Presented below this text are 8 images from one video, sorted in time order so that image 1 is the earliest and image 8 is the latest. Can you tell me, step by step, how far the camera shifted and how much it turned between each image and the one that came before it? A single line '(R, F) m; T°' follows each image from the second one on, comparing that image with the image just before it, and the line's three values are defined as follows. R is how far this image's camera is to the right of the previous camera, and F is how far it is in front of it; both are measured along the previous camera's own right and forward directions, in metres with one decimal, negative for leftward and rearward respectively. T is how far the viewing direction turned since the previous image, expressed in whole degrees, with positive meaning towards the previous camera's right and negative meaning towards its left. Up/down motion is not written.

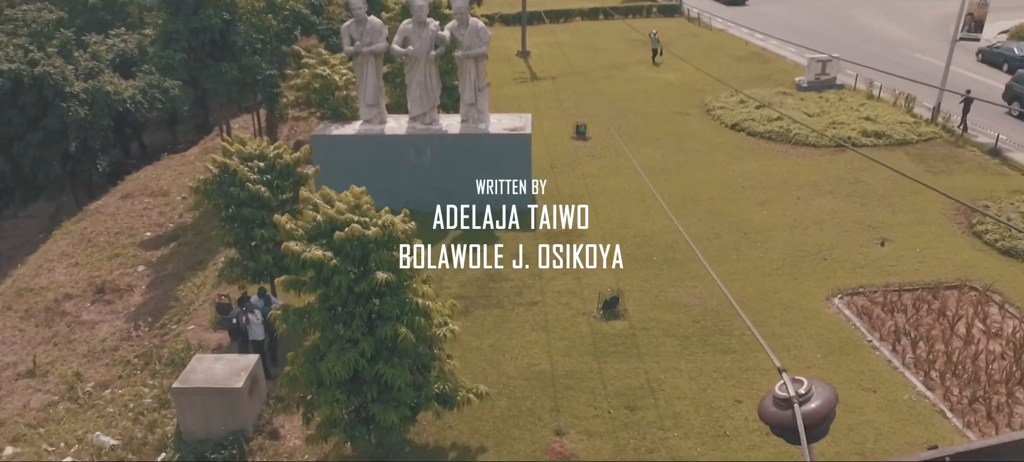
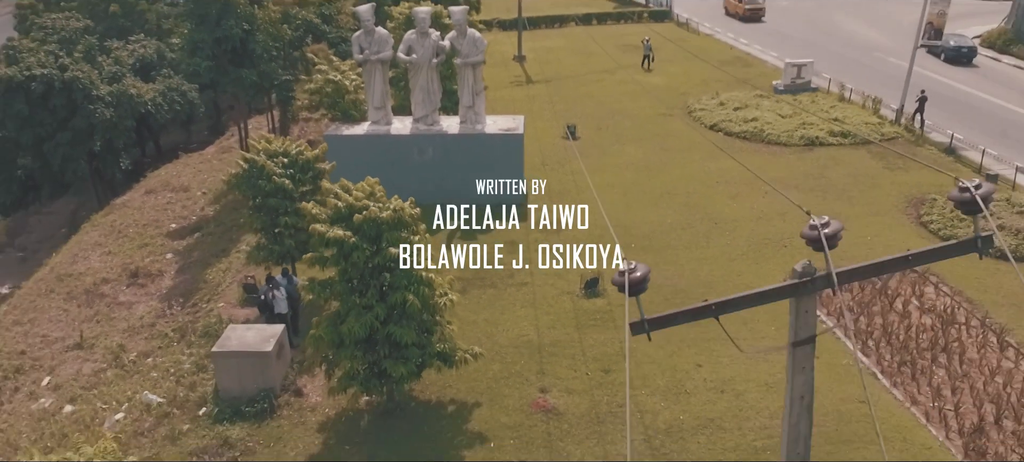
(+0.2, -1.8) m; 0°
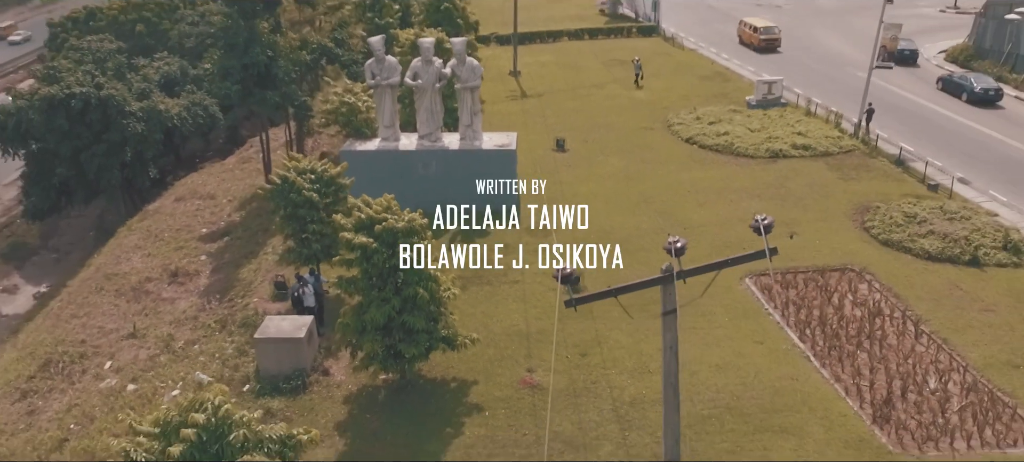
(+0.2, -2.6) m; 0°
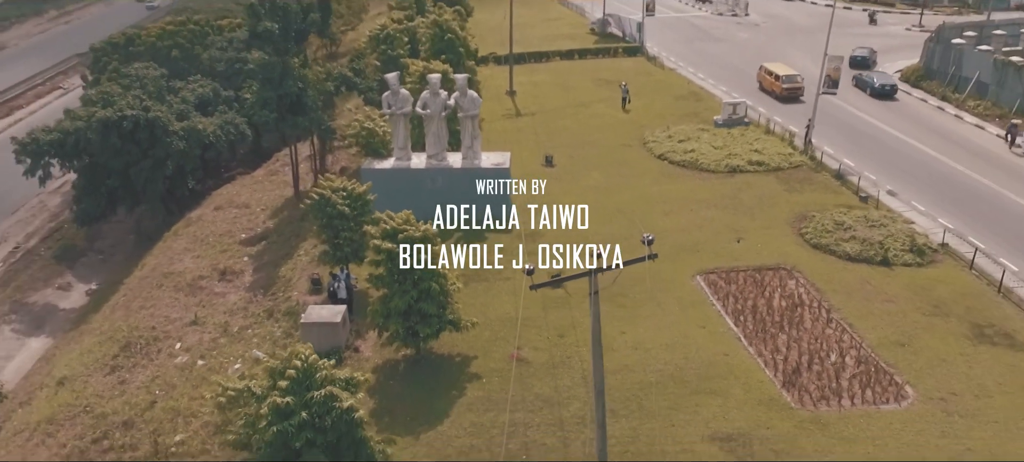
(+0.2, -4.1) m; 0°
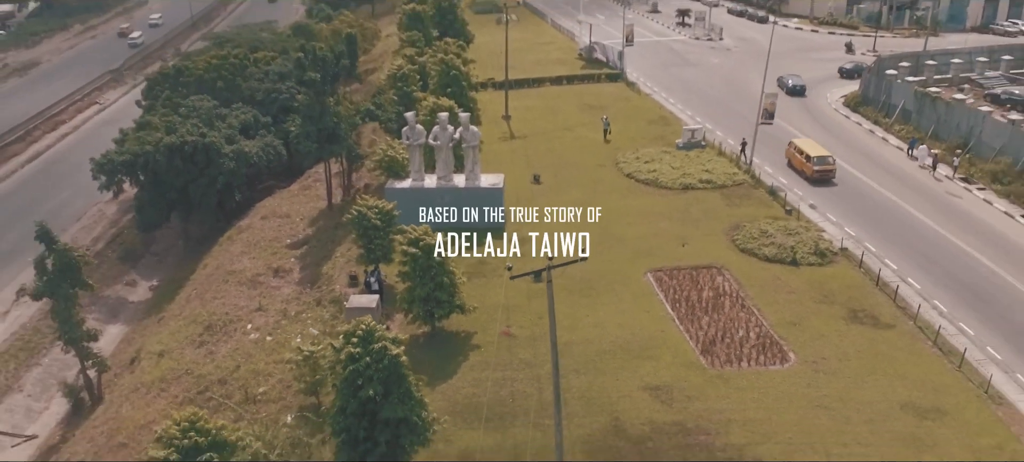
(+0.3, -6.6) m; 0°
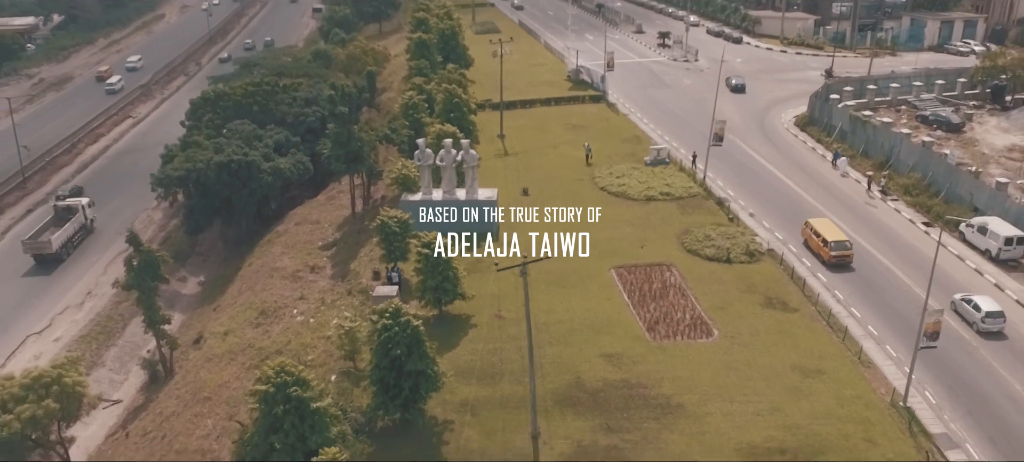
(+0.5, -7.4) m; 0°
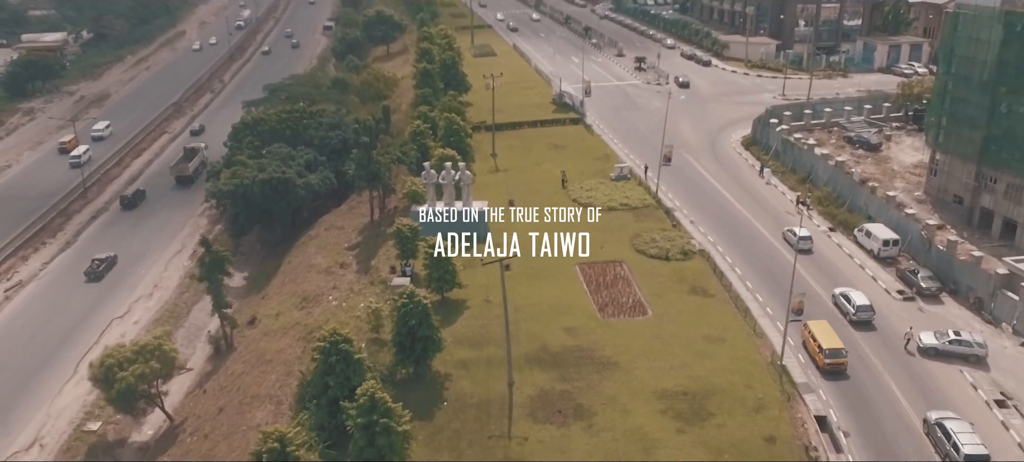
(+0.9, -10.4) m; 0°
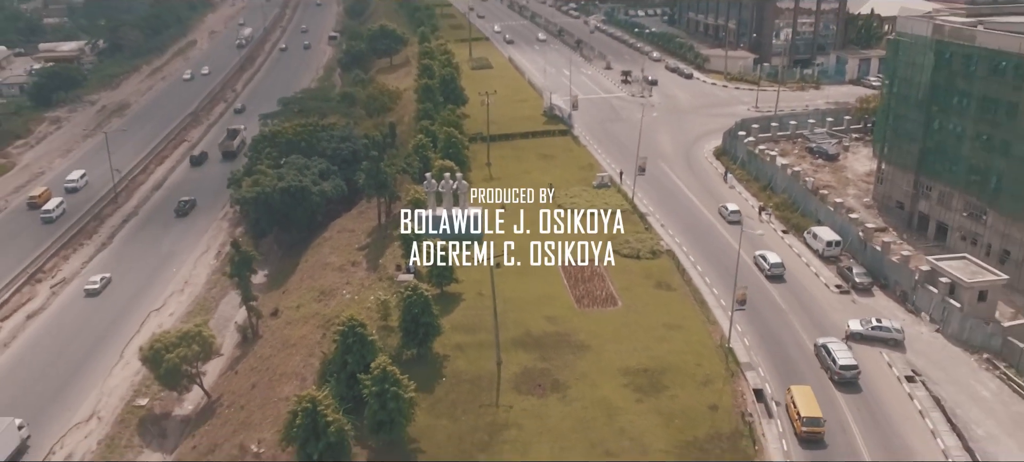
(+0.7, -6.9) m; 0°
